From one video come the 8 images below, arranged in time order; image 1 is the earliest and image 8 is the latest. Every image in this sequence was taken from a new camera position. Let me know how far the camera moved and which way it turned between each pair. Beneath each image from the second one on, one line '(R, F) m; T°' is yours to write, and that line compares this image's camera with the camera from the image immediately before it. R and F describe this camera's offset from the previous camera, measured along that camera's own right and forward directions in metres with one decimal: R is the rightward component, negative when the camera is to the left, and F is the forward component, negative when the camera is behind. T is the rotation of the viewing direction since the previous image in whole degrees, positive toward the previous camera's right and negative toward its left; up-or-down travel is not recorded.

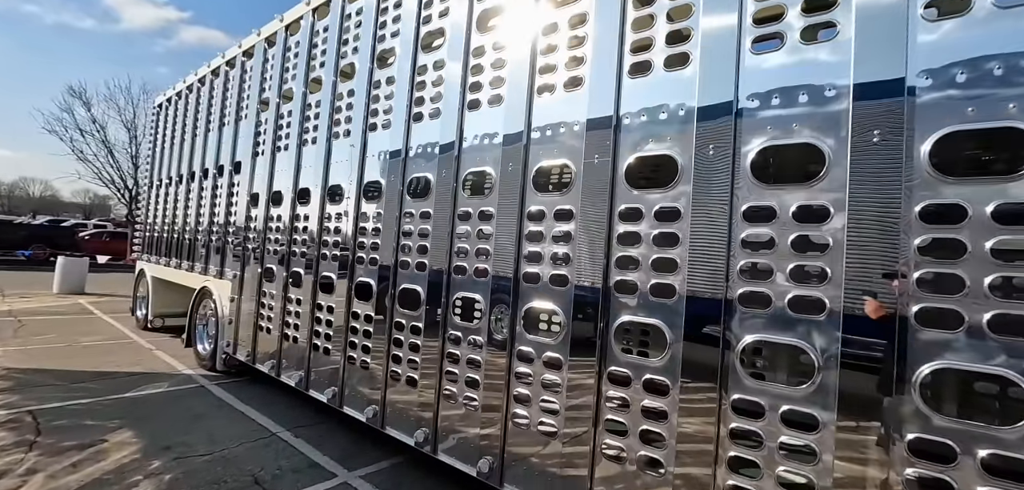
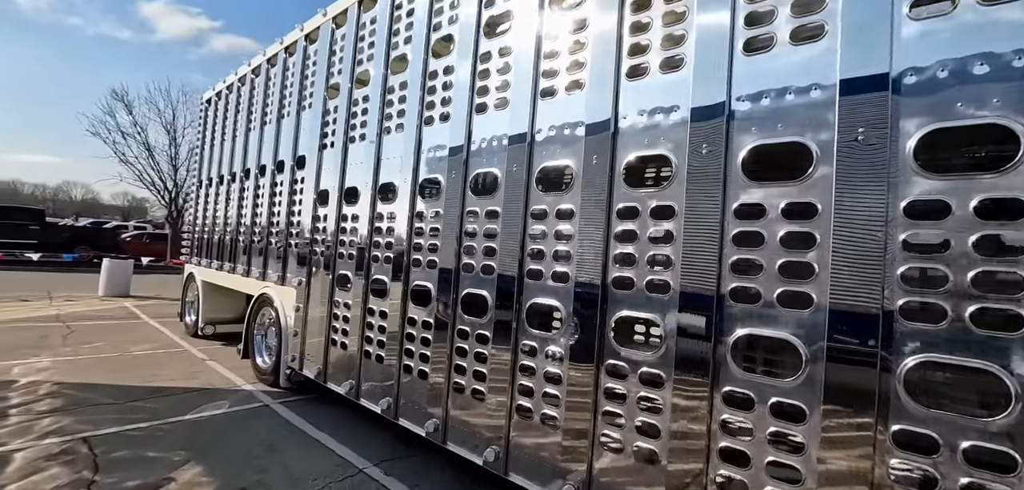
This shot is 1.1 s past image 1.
(-0.7, +0.6) m; -3°
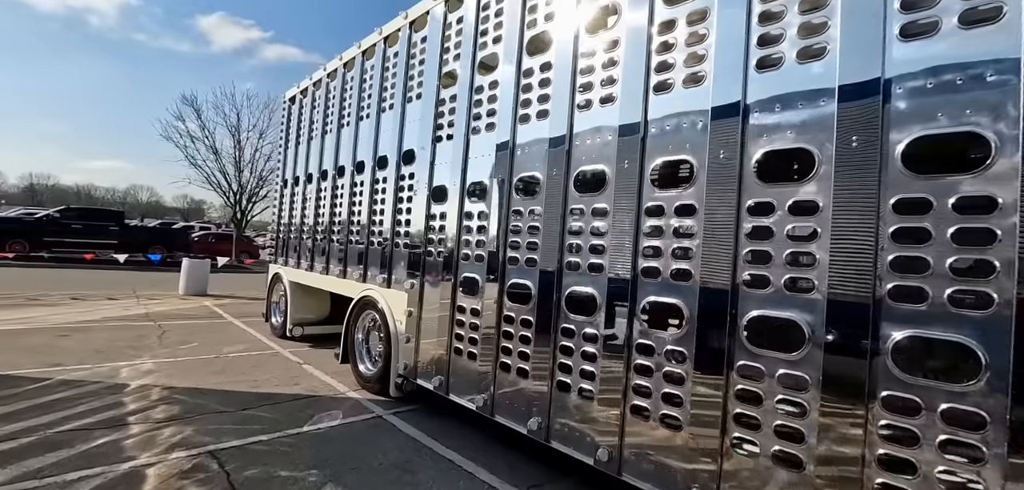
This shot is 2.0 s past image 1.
(-0.8, +0.3) m; -4°
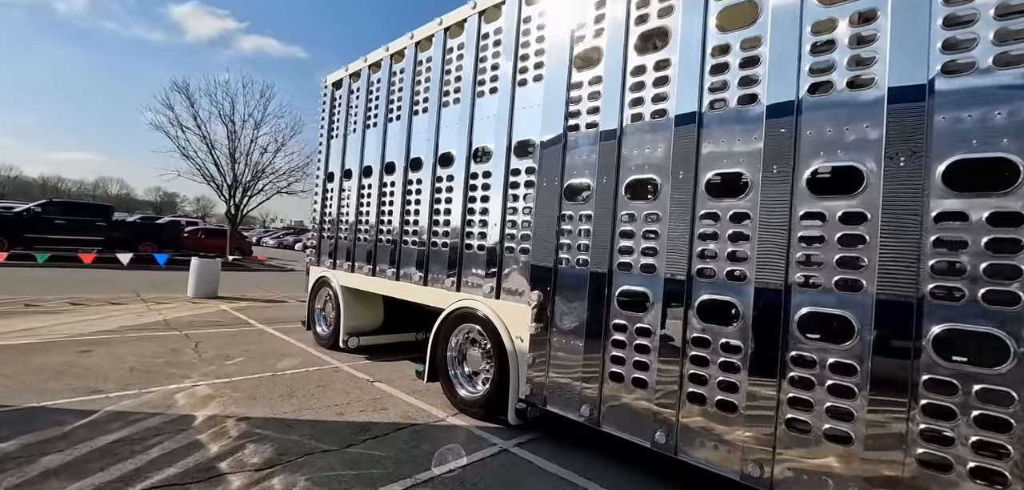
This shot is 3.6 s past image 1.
(-1.2, +0.5) m; +3°
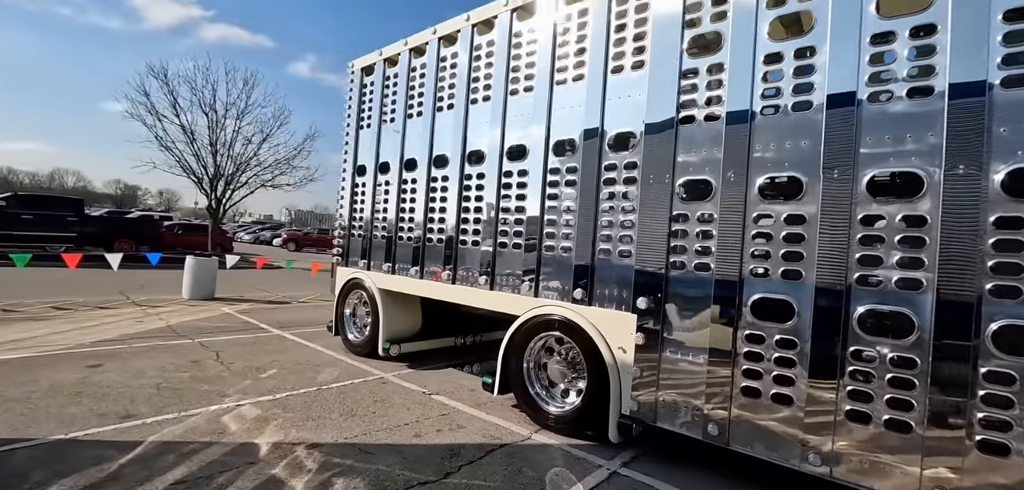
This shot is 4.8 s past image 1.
(-0.9, +0.3) m; +4°
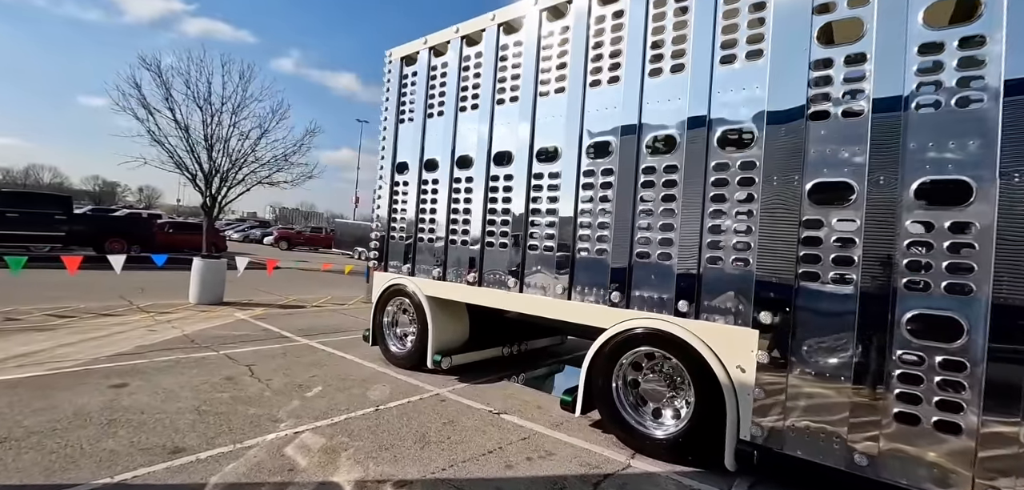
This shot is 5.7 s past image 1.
(-0.7, +0.3) m; +2°
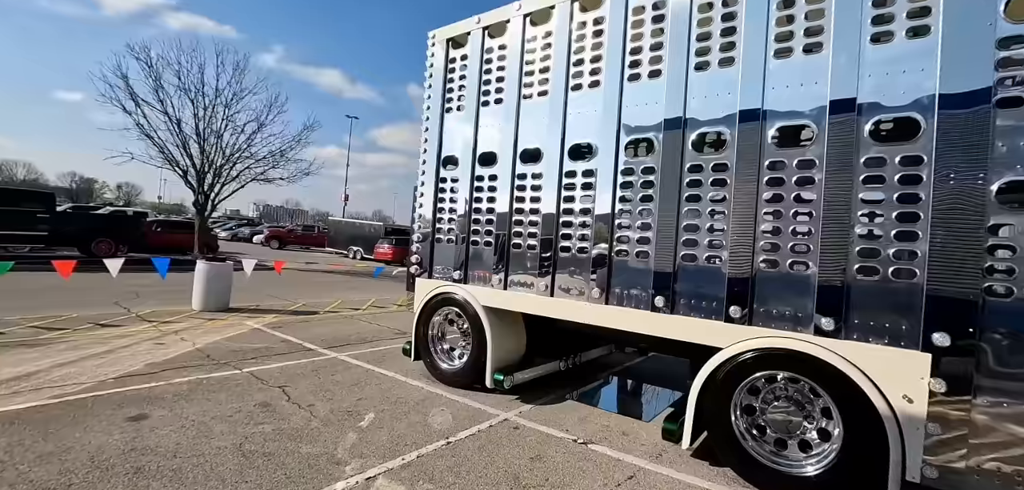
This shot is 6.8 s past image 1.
(-0.7, +0.5) m; +2°
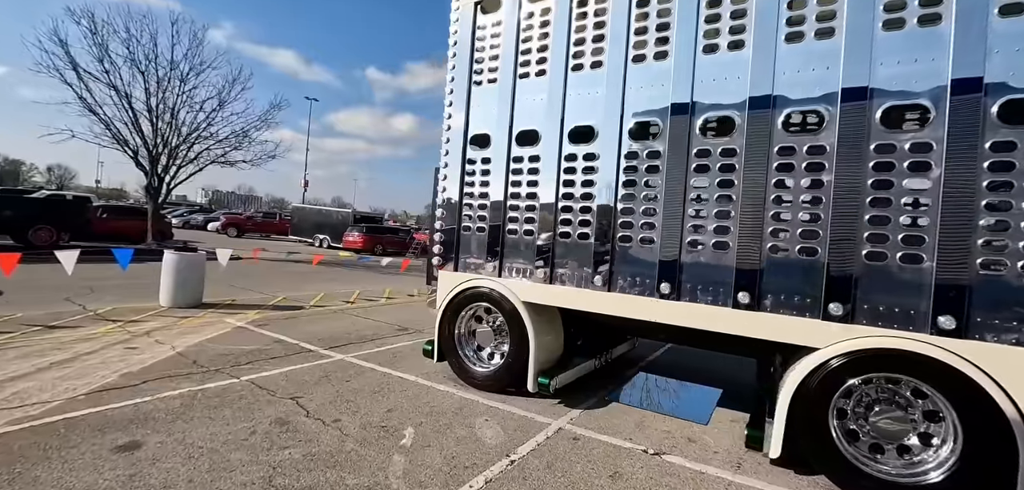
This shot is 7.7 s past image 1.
(-0.6, +0.4) m; +5°
